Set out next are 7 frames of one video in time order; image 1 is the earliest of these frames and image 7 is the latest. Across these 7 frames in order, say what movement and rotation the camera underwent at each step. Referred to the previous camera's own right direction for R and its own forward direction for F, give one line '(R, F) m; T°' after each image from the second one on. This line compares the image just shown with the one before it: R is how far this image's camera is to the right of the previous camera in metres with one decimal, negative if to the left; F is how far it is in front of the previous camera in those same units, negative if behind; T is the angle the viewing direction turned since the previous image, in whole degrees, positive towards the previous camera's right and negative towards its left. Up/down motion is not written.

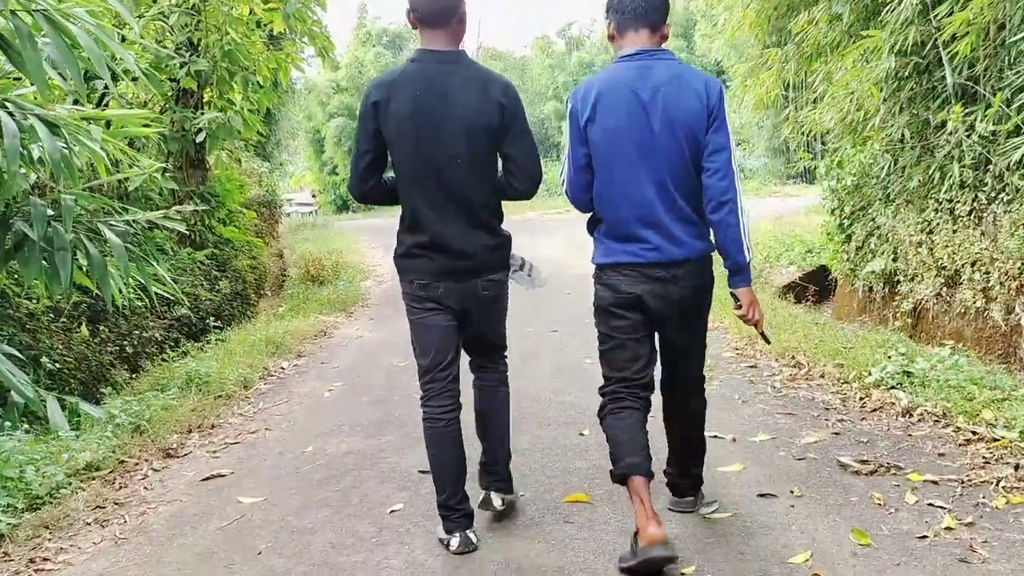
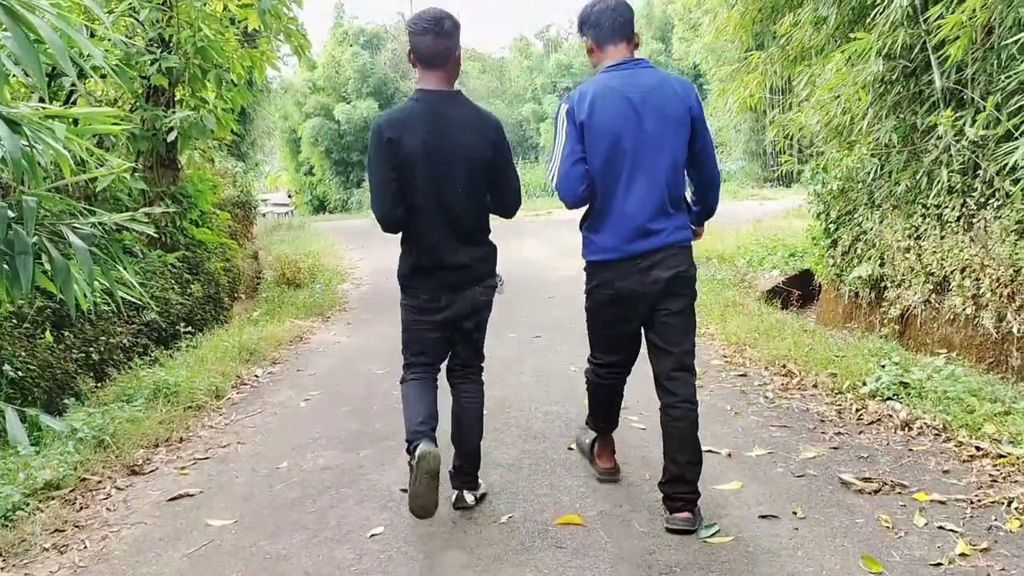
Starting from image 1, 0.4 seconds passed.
(0.0, +0.1) m; +2°
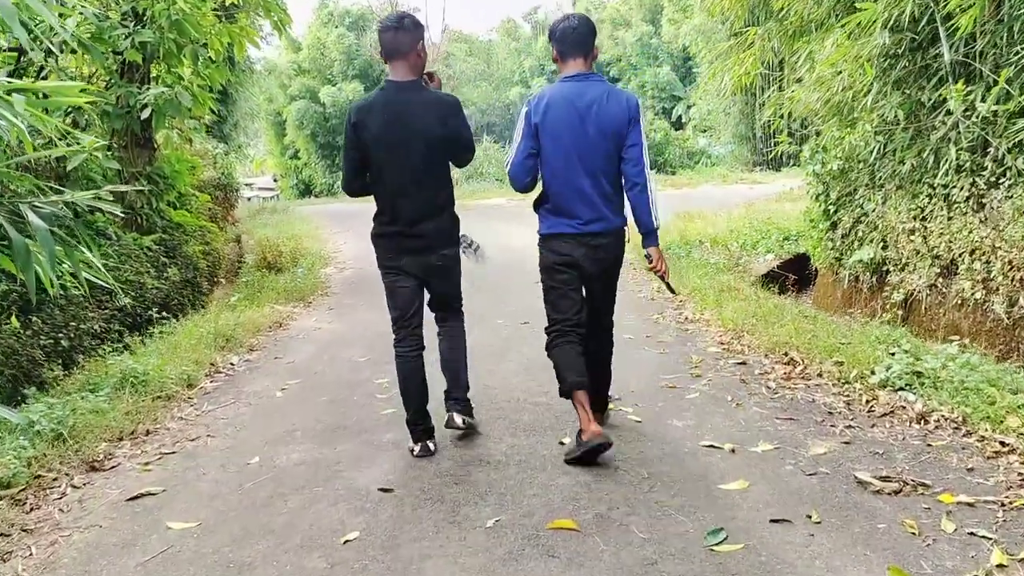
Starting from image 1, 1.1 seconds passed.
(0.0, +0.2) m; +1°
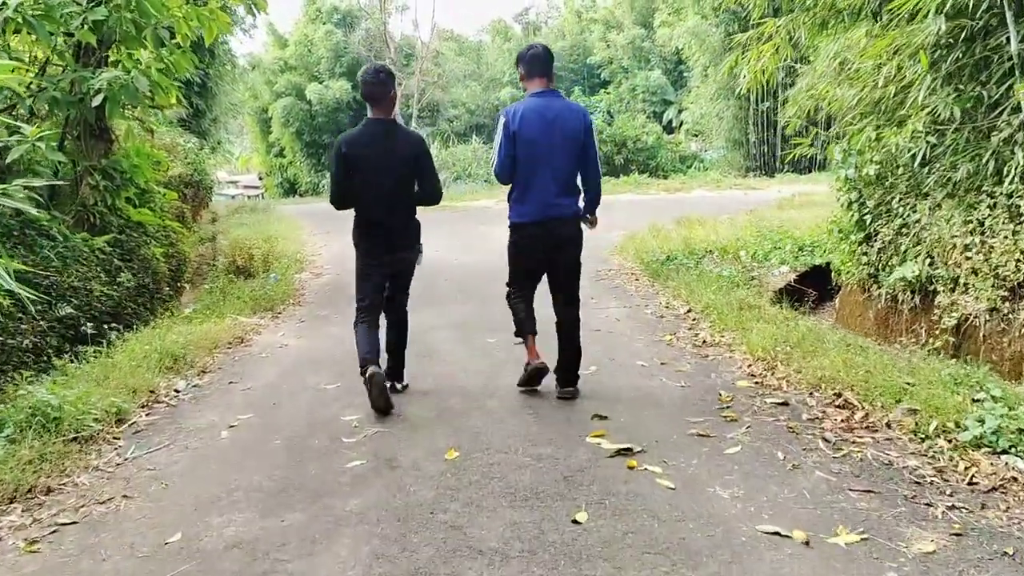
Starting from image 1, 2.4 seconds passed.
(0.0, +0.7) m; +1°
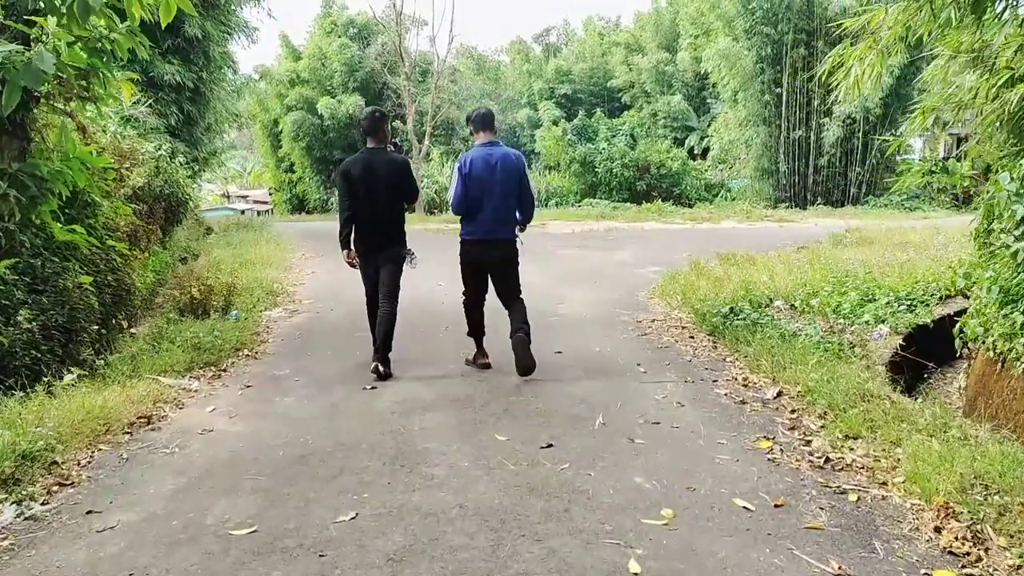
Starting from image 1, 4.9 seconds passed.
(-0.1, +1.7) m; -1°
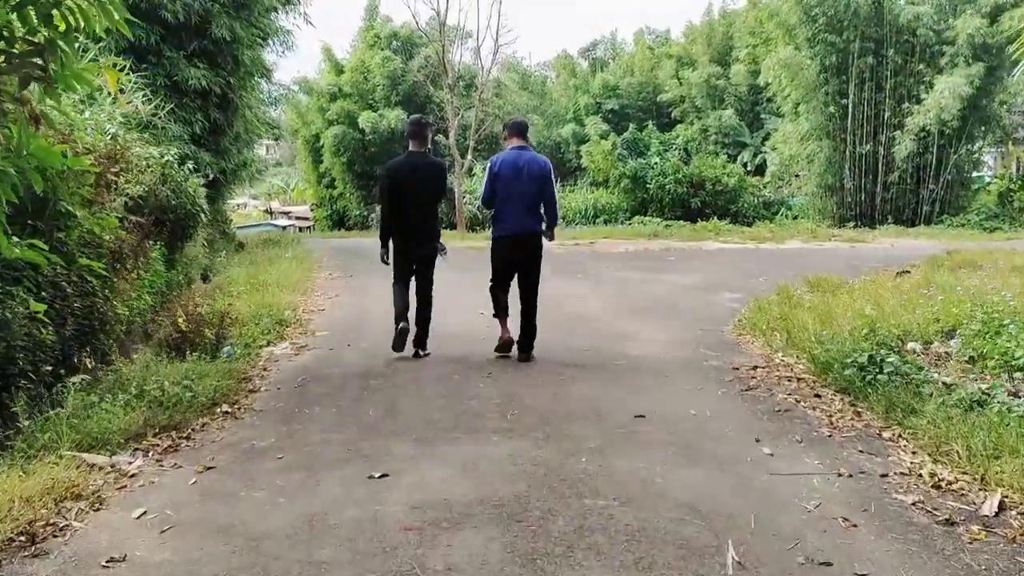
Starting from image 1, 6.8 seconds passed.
(-0.1, +1.5) m; -3°
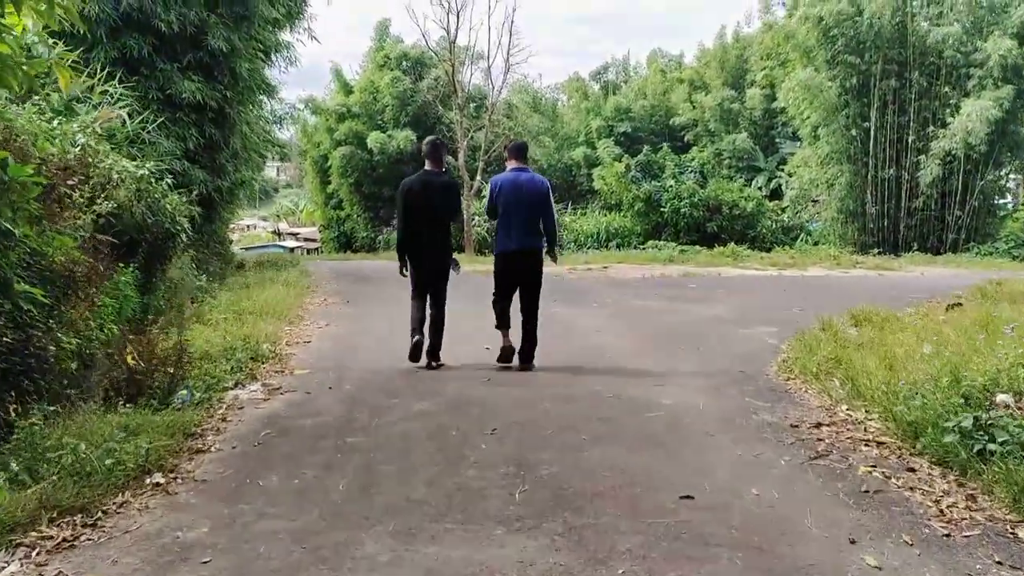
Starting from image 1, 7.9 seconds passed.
(0.0, +0.9) m; -1°
